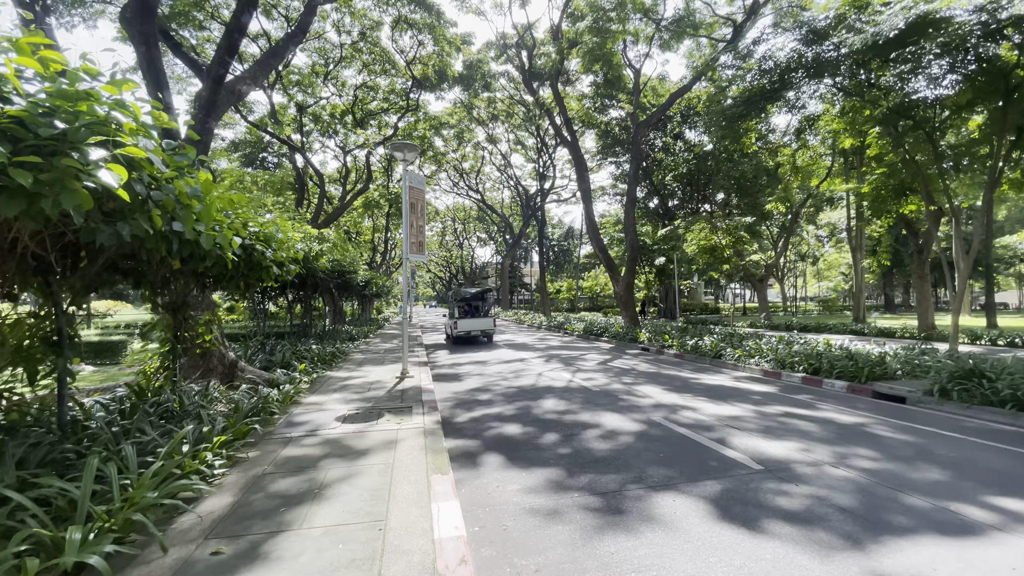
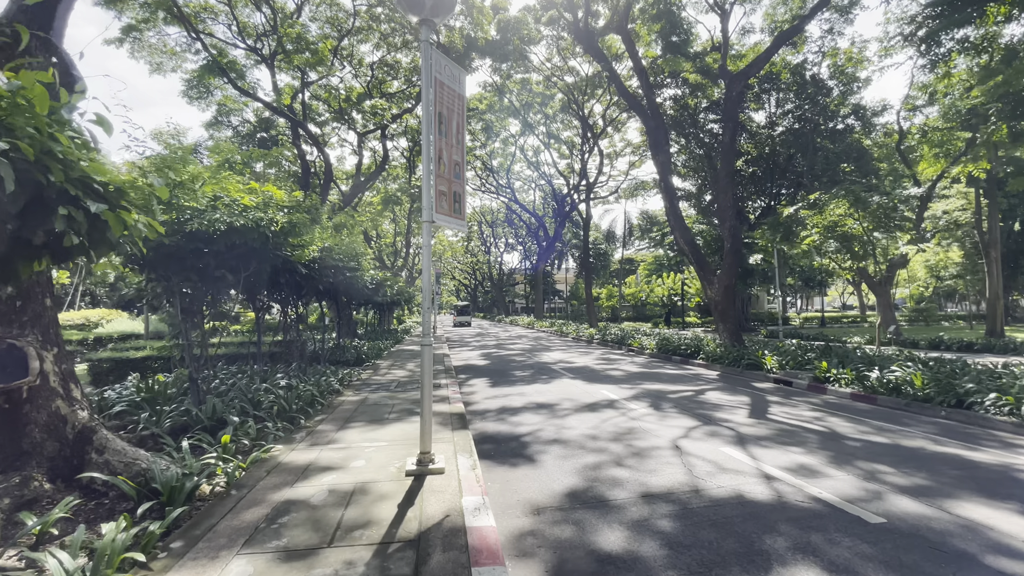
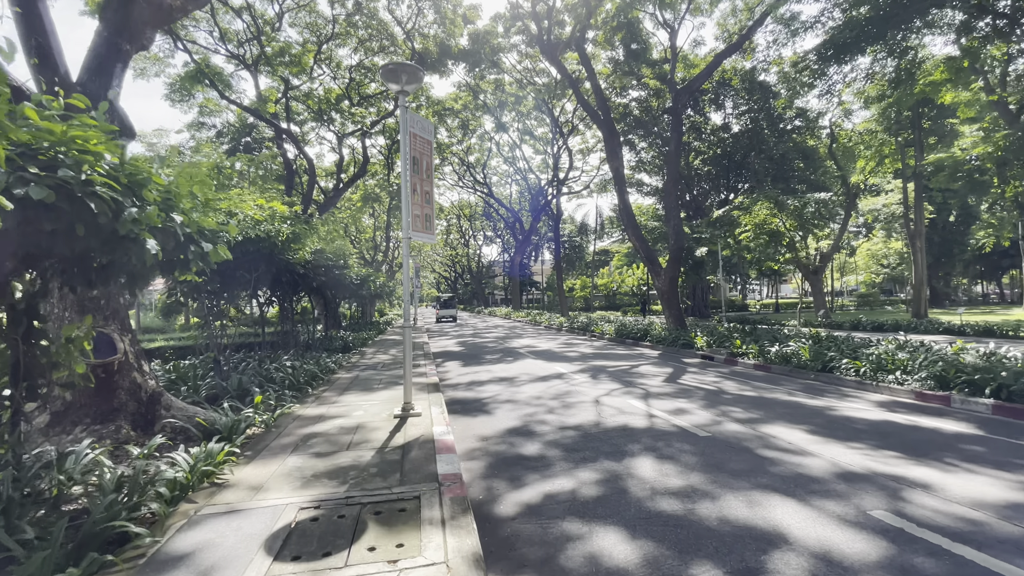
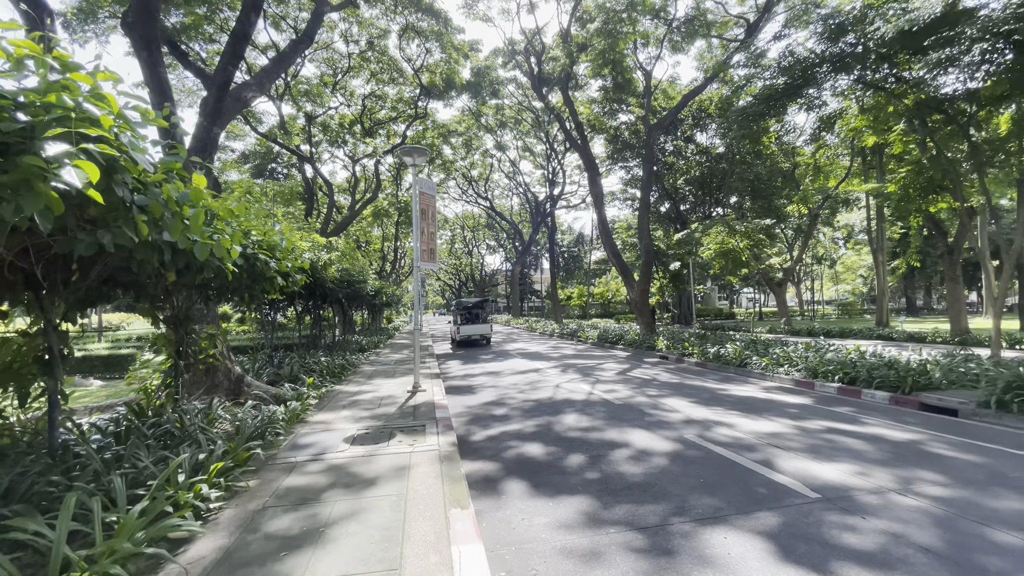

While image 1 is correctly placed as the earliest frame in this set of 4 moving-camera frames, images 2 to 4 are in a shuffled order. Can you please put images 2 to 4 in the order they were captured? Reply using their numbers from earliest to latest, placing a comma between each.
4, 3, 2
